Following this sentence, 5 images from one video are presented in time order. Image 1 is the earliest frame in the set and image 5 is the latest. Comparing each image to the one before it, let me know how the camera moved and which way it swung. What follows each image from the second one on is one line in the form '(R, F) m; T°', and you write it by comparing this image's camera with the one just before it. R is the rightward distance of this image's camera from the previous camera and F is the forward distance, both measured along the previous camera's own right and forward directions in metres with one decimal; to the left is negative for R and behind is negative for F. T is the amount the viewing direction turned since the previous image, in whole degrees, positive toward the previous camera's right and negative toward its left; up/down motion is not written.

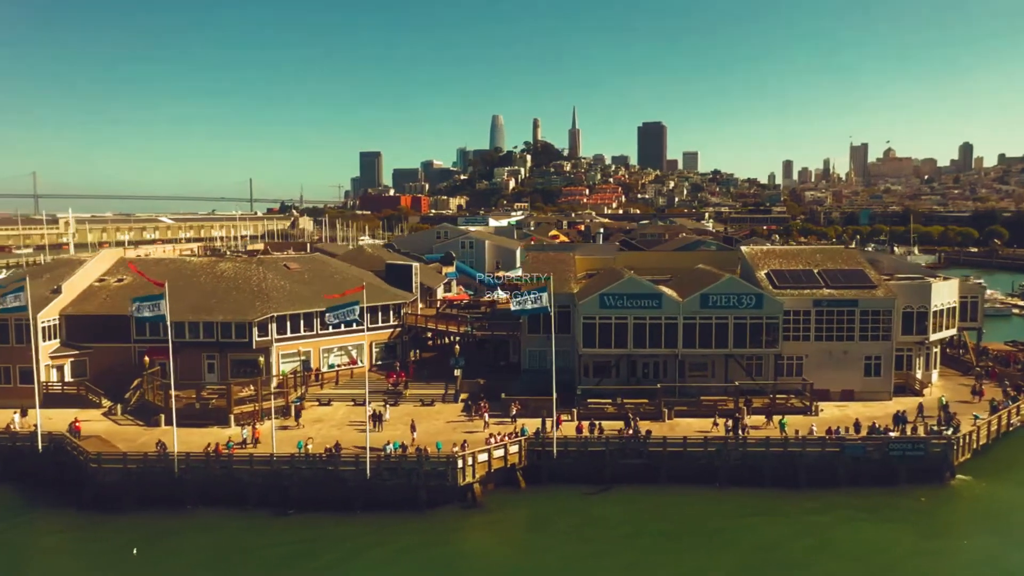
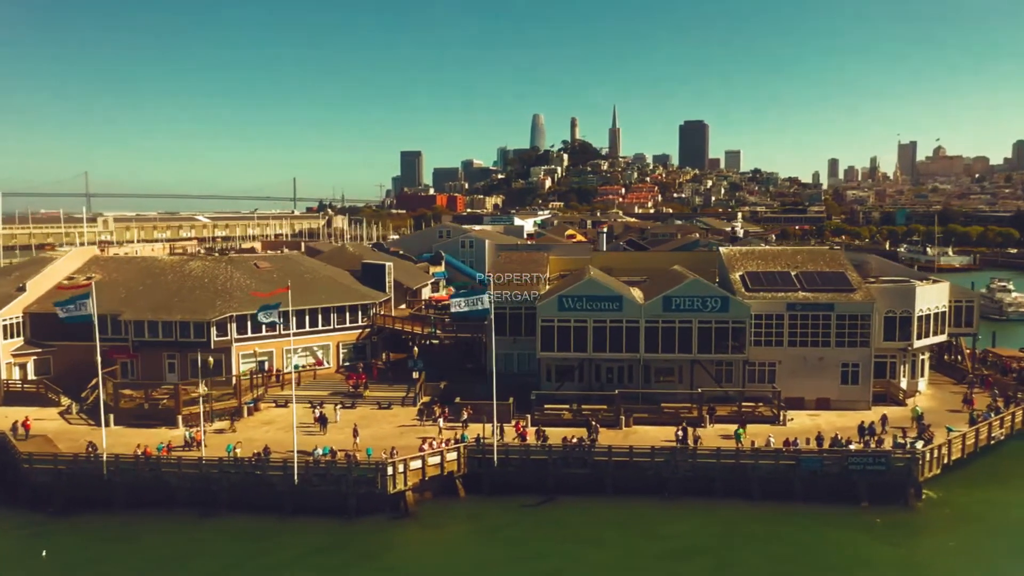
(+4.2, +1.4) m; -3°
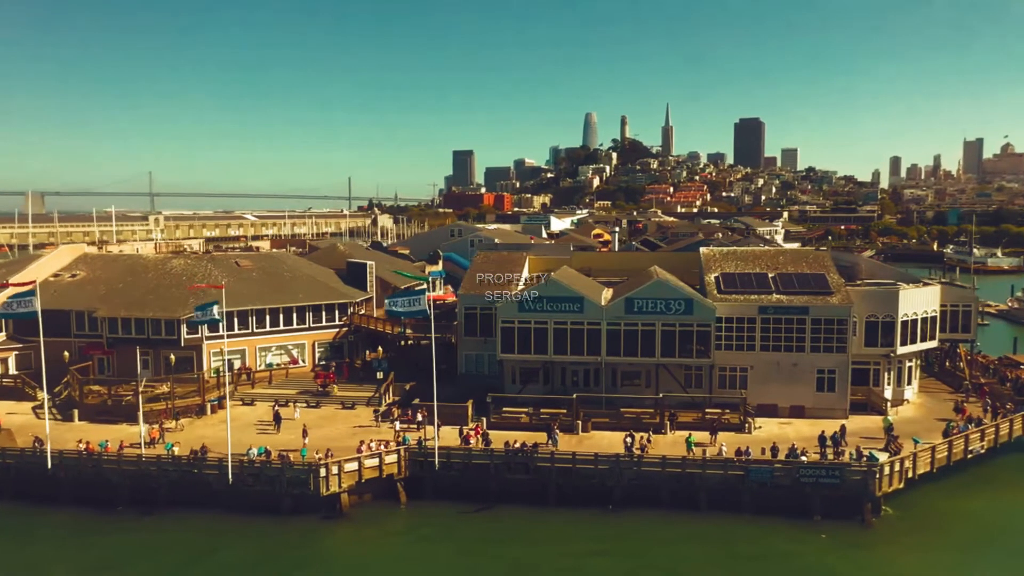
(+4.5, +0.9) m; -4°
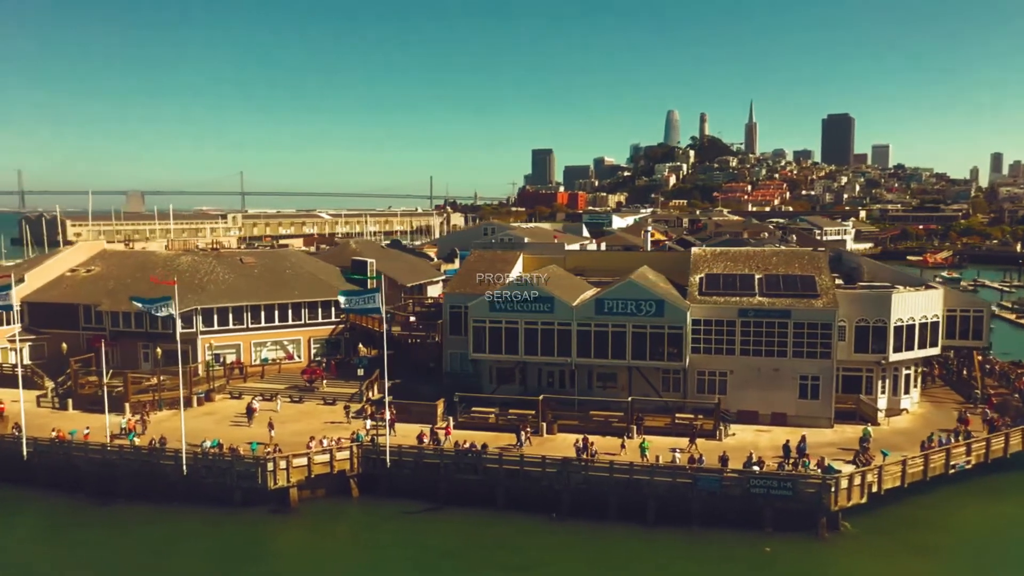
(+5.1, +0.6) m; -5°
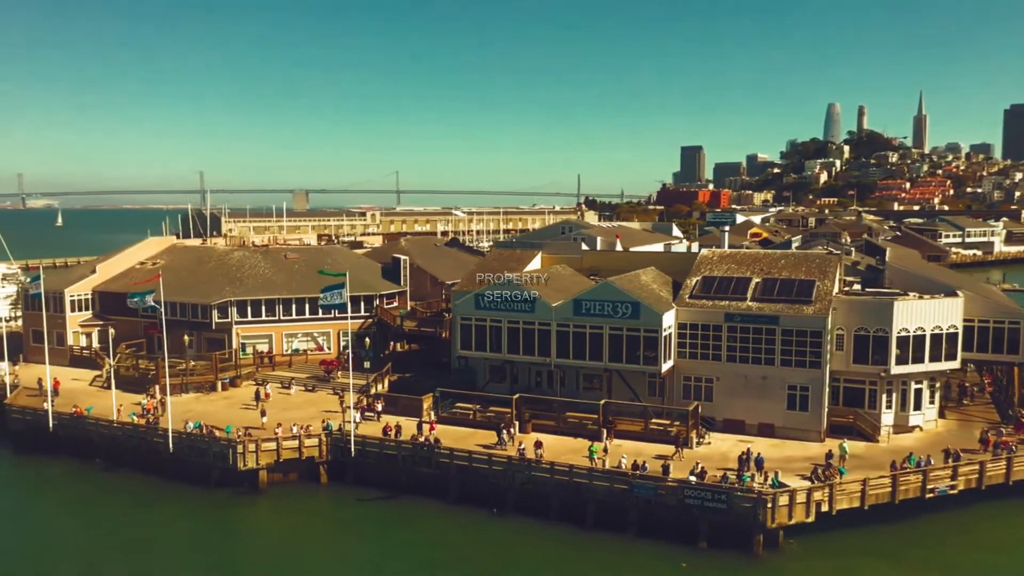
(+7.6, +0.3) m; -10°
